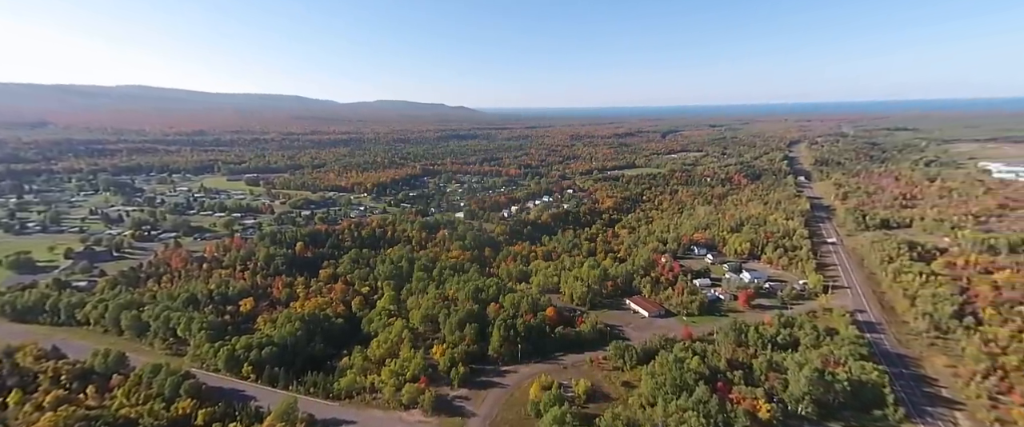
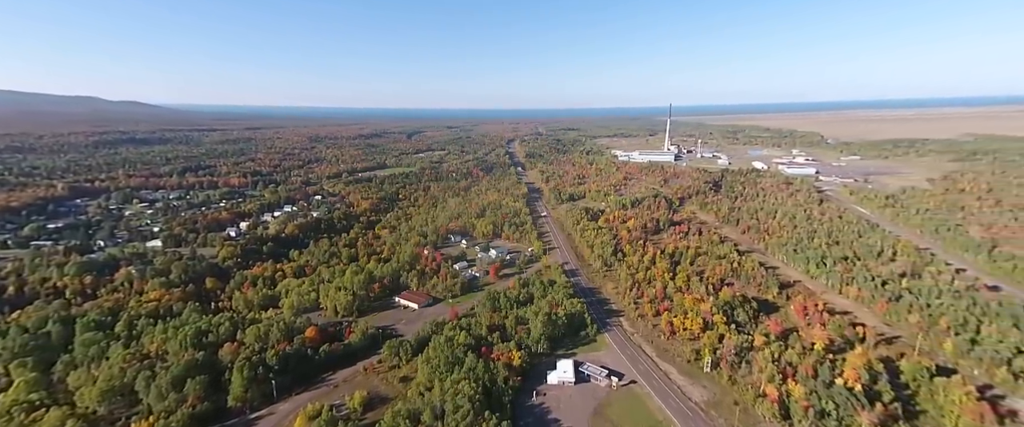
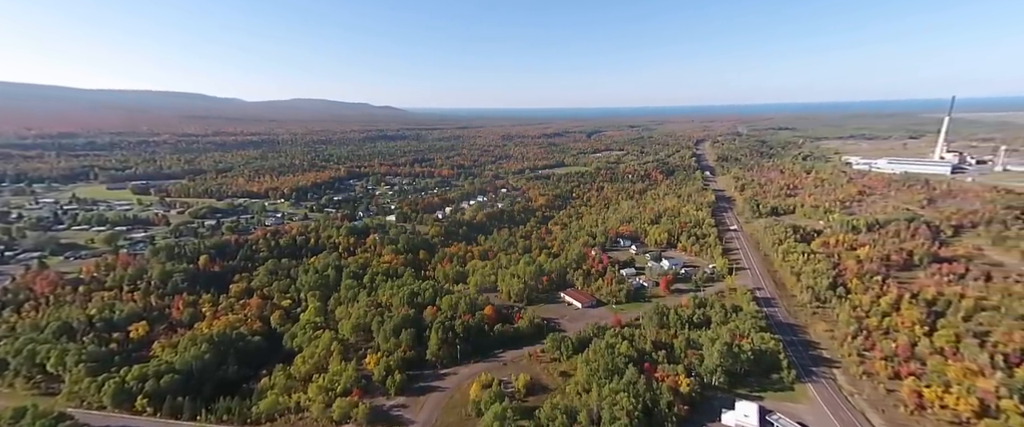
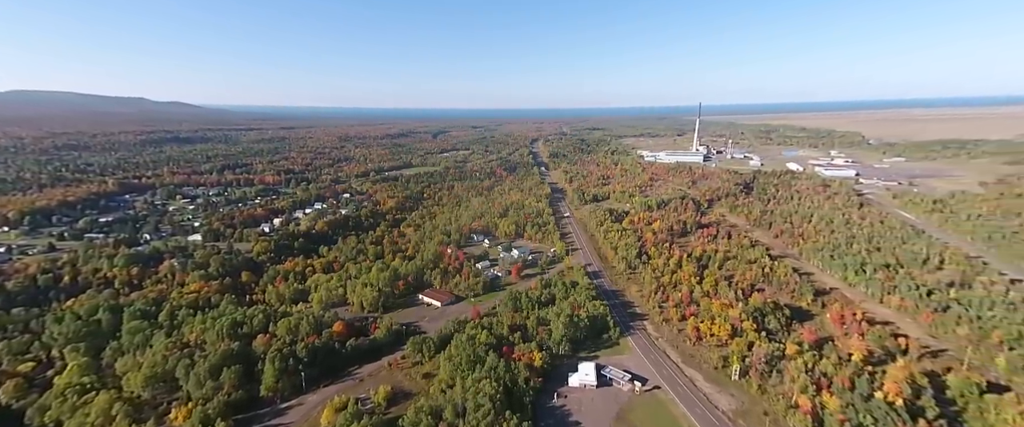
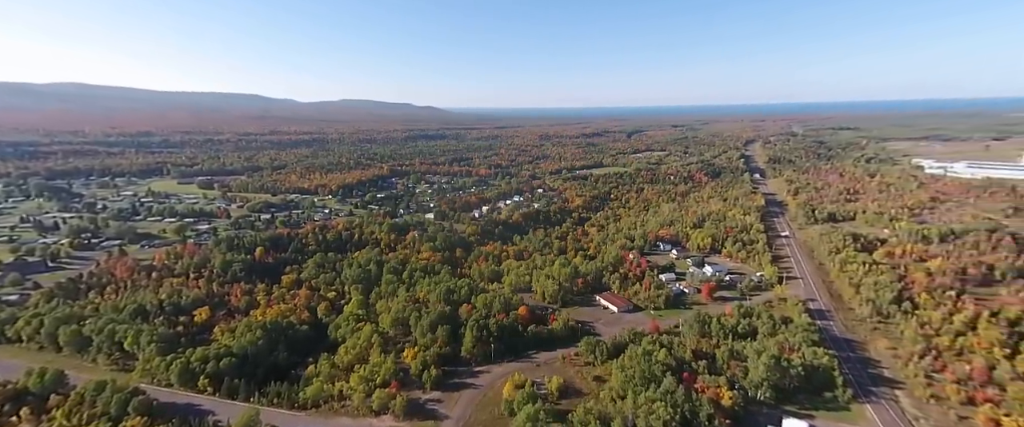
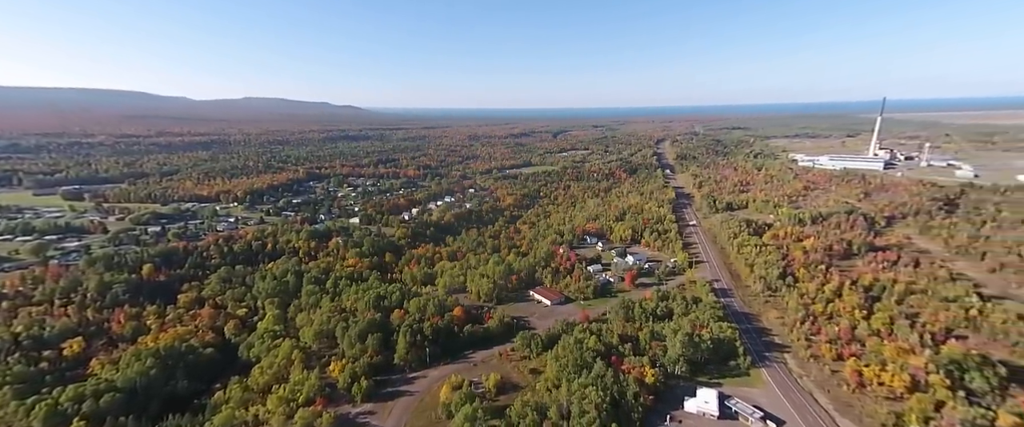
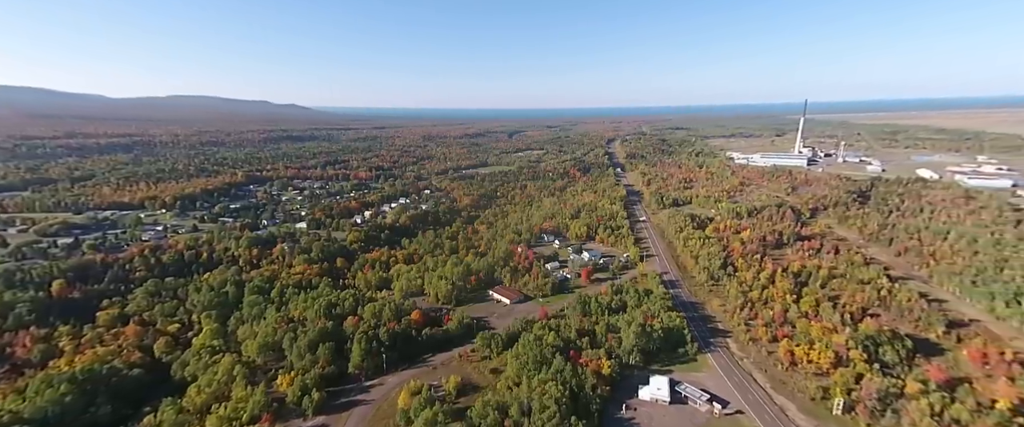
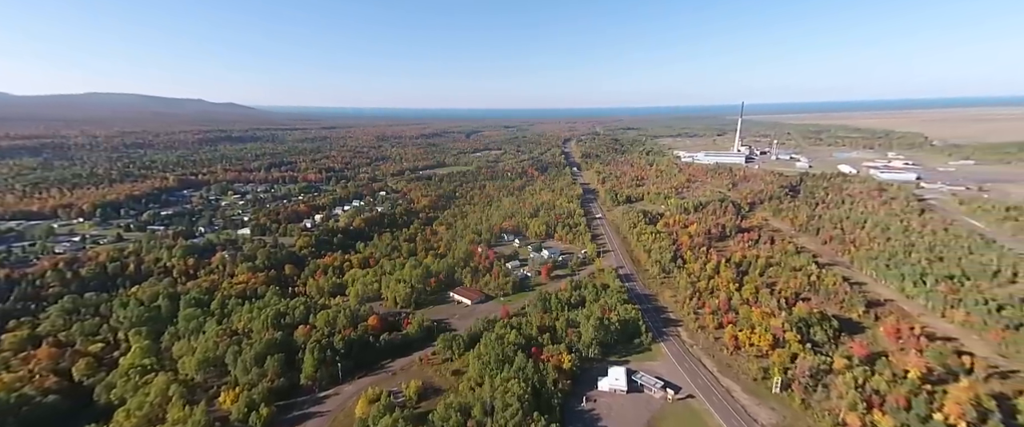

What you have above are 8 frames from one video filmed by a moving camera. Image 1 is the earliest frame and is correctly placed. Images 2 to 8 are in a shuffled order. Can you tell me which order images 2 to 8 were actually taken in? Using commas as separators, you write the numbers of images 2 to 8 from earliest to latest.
5, 3, 6, 7, 8, 4, 2
